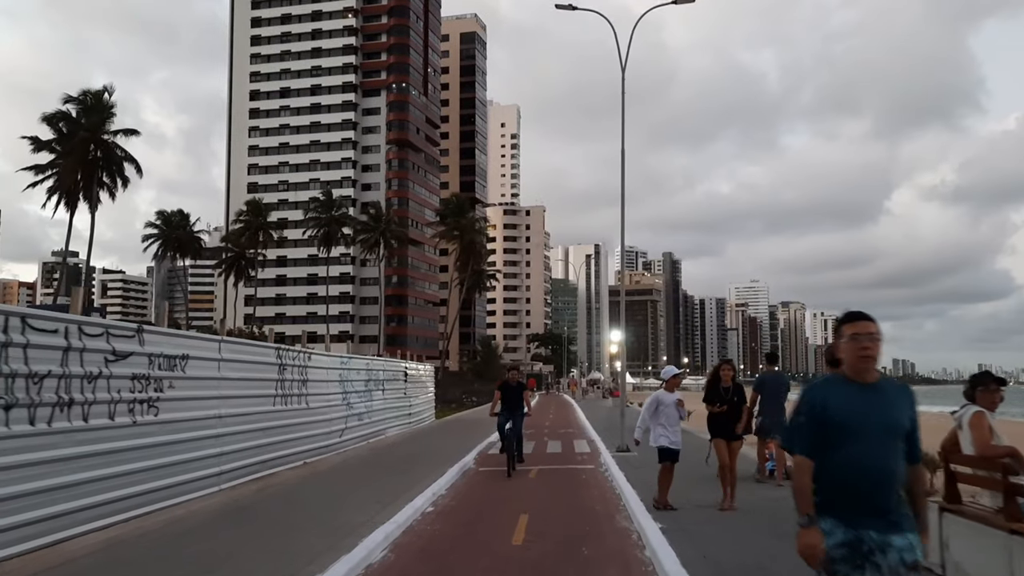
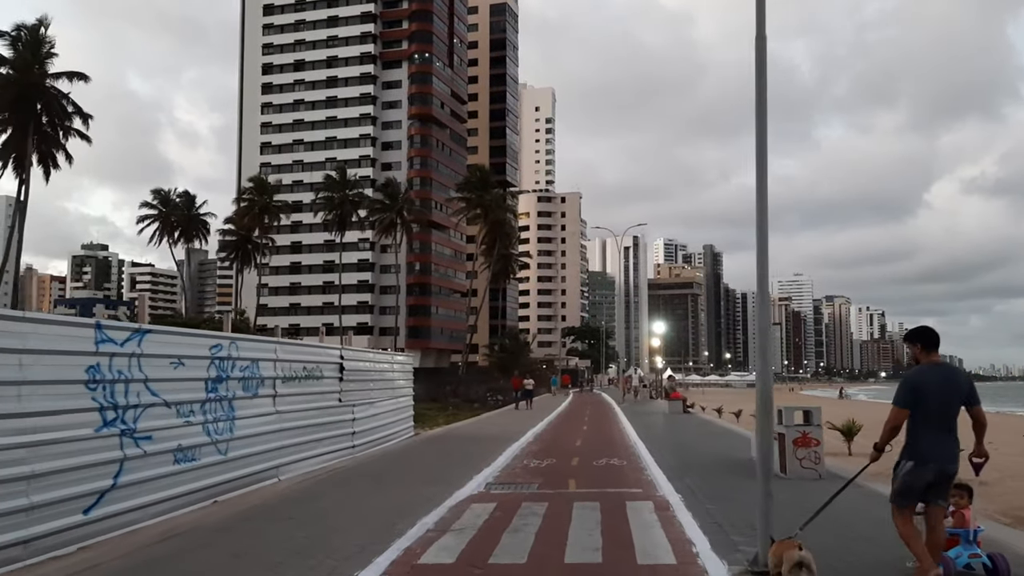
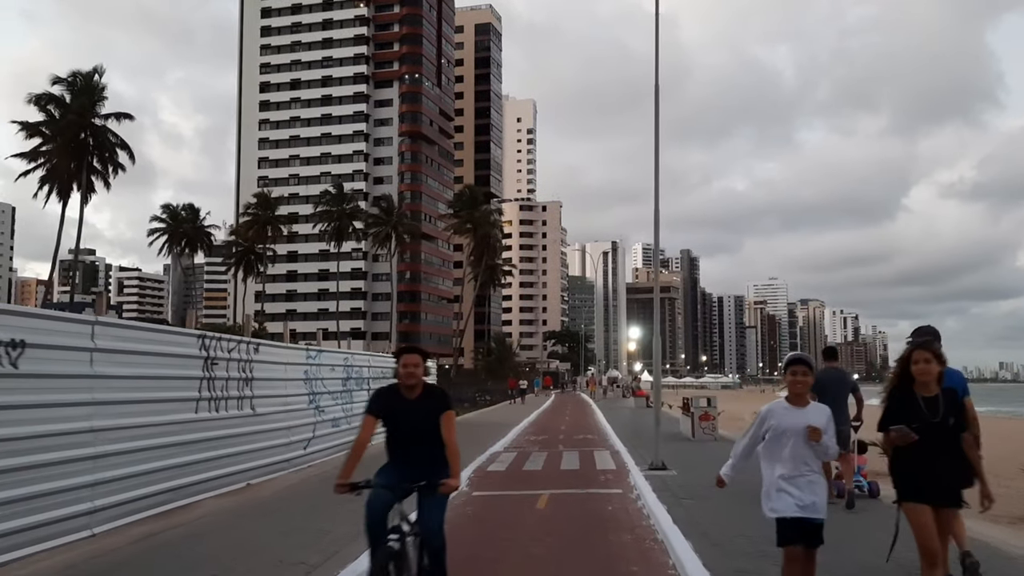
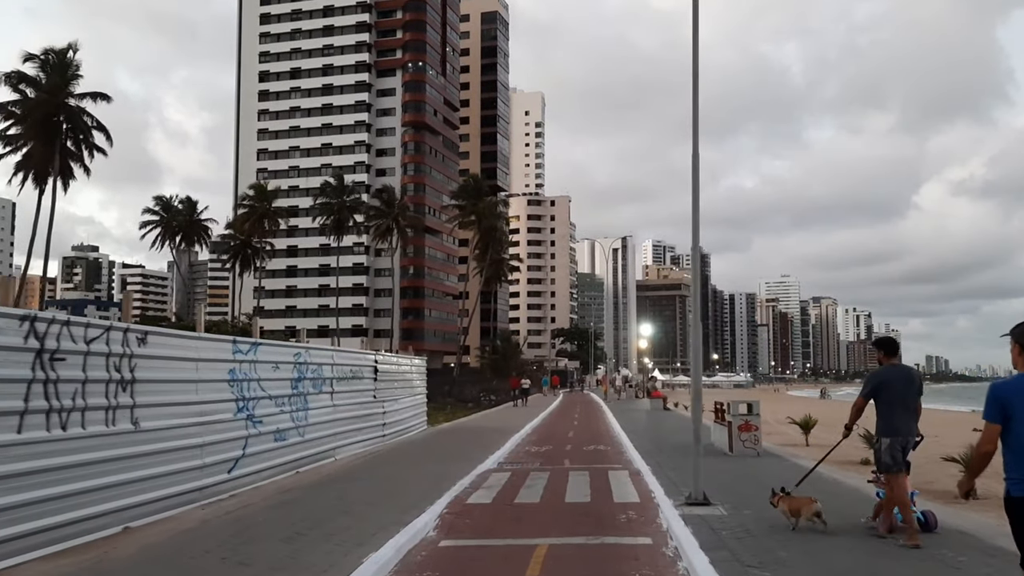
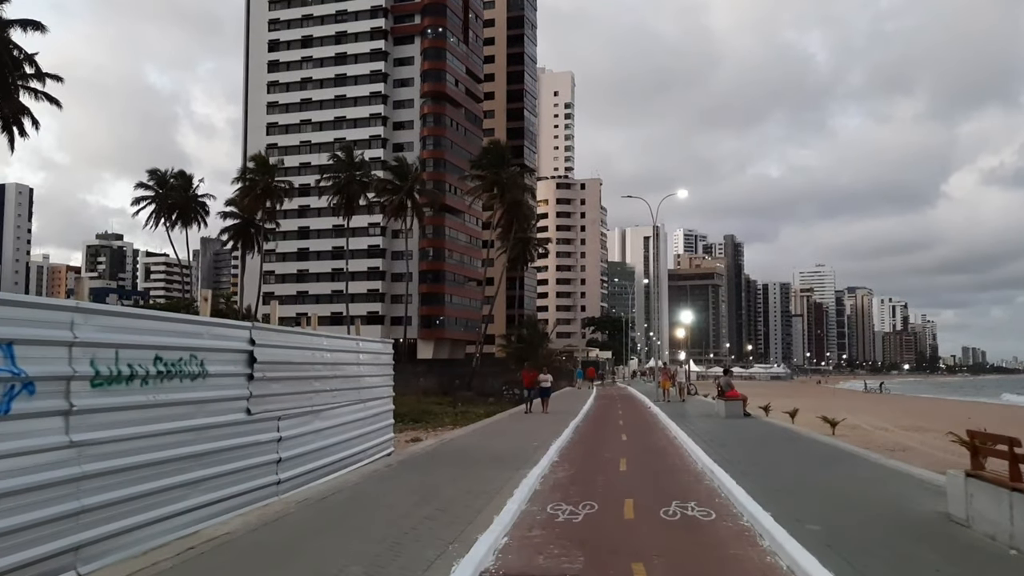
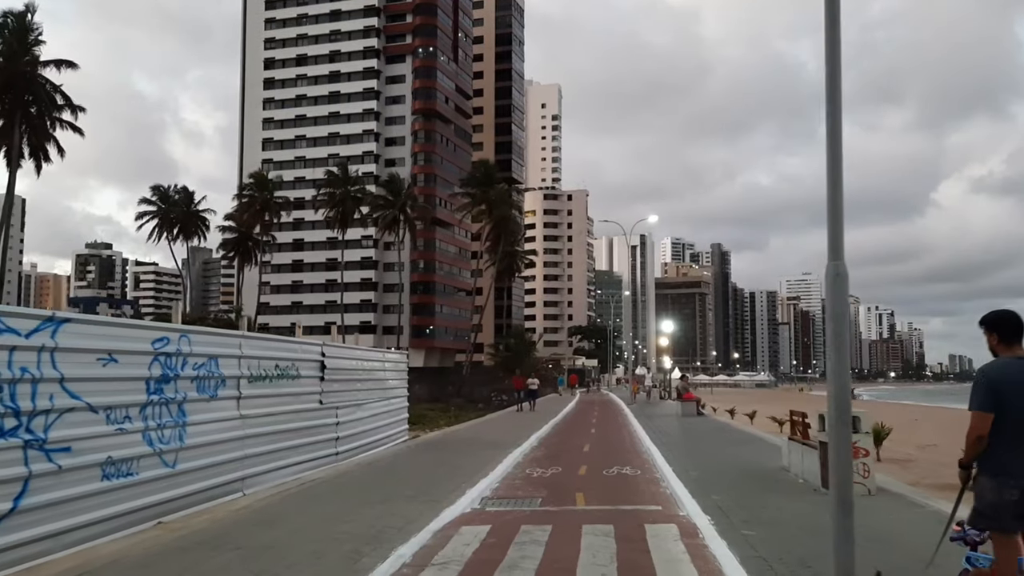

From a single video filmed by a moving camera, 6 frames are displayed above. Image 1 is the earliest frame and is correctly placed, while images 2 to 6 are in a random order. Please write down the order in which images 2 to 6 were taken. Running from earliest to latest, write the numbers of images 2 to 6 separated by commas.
3, 4, 2, 6, 5
